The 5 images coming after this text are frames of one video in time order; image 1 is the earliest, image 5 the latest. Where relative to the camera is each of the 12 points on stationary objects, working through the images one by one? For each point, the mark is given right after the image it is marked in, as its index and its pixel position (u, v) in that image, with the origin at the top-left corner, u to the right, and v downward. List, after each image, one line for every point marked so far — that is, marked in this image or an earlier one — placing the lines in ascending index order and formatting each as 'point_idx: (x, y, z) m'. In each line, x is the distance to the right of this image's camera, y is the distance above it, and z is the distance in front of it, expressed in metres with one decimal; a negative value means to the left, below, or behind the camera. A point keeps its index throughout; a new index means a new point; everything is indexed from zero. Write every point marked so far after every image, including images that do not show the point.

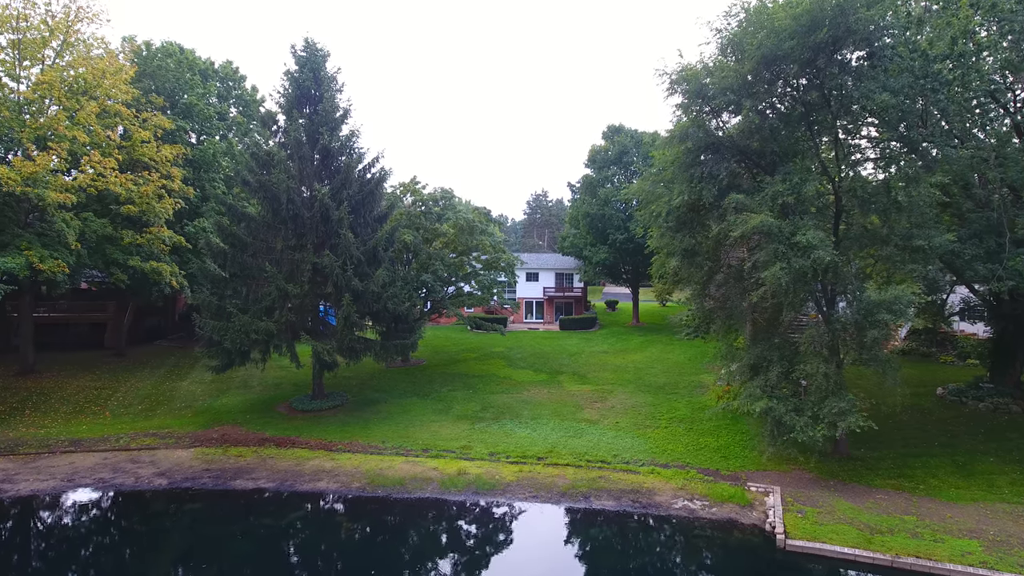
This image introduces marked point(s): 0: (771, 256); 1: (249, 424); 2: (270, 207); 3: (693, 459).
0: (+4.3, +0.5, +10.4) m
1: (-6.6, -3.4, +15.9) m
2: (-6.1, +2.1, +16.1) m
3: (+3.7, -3.5, +13.0) m
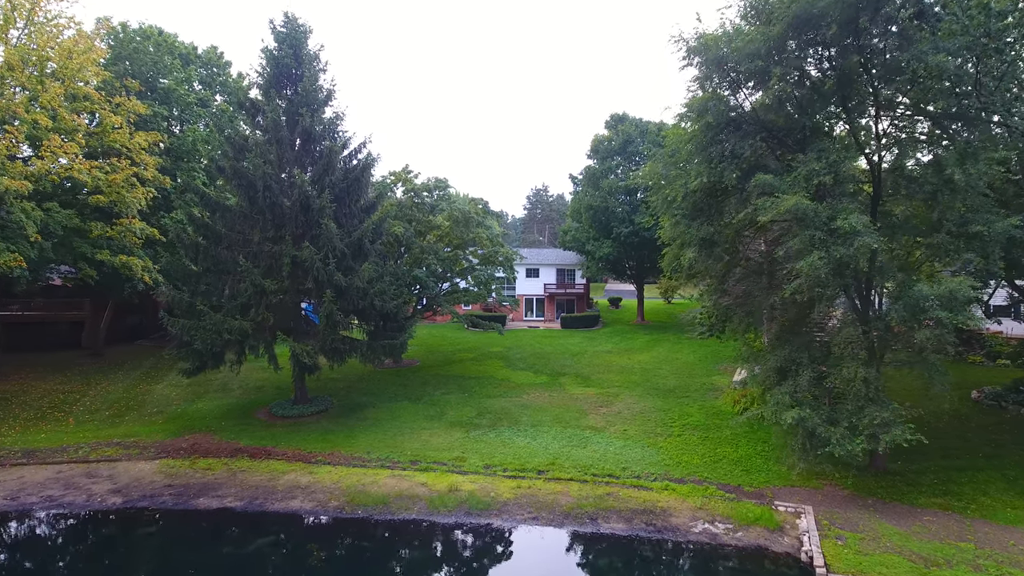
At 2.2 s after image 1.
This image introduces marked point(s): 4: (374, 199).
0: (+4.2, +0.6, +9.1) m
1: (-6.6, -3.3, +14.6) m
2: (-6.2, +2.2, +14.8) m
3: (+3.7, -3.4, +11.6) m
4: (-3.7, +2.4, +16.8) m
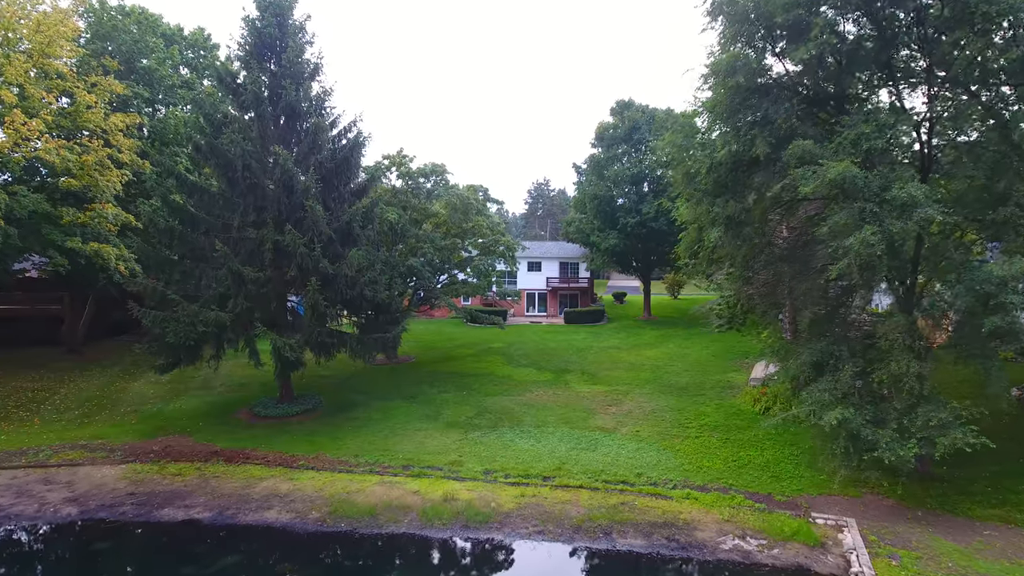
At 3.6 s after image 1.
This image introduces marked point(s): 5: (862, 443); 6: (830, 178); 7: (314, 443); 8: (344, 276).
0: (+4.3, +0.9, +7.9) m
1: (-6.6, -3.1, +13.4) m
2: (-6.2, +2.4, +13.6) m
3: (+3.7, -3.2, +10.4) m
4: (-3.6, +2.6, +15.6) m
5: (+4.9, -2.2, +8.8) m
6: (+3.9, +1.4, +7.9) m
7: (-4.0, -3.1, +12.7) m
8: (-3.7, +0.3, +13.8) m
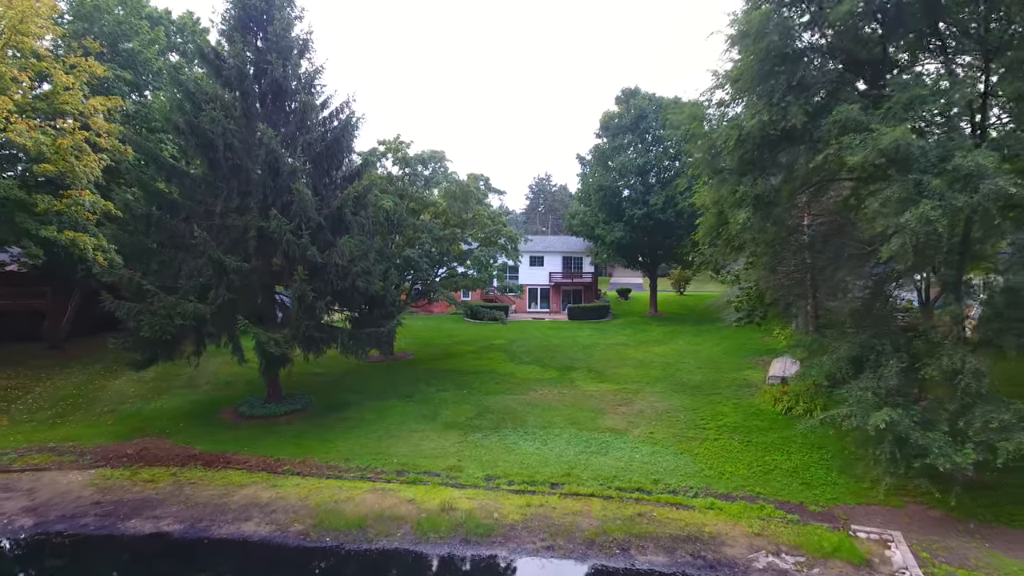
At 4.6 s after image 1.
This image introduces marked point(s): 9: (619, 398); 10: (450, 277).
0: (+4.4, +1.0, +6.9) m
1: (-6.5, -2.9, +12.5) m
2: (-6.1, +2.6, +12.6) m
3: (+3.8, -3.0, +9.5) m
4: (-3.6, +2.8, +14.6) m
5: (+4.9, -2.0, +7.9) m
6: (+4.0, +1.5, +6.9) m
7: (-3.9, -2.9, +11.8) m
8: (-3.6, +0.5, +12.8) m
9: (+2.5, -2.5, +14.6) m
10: (-1.9, +0.3, +19.0) m
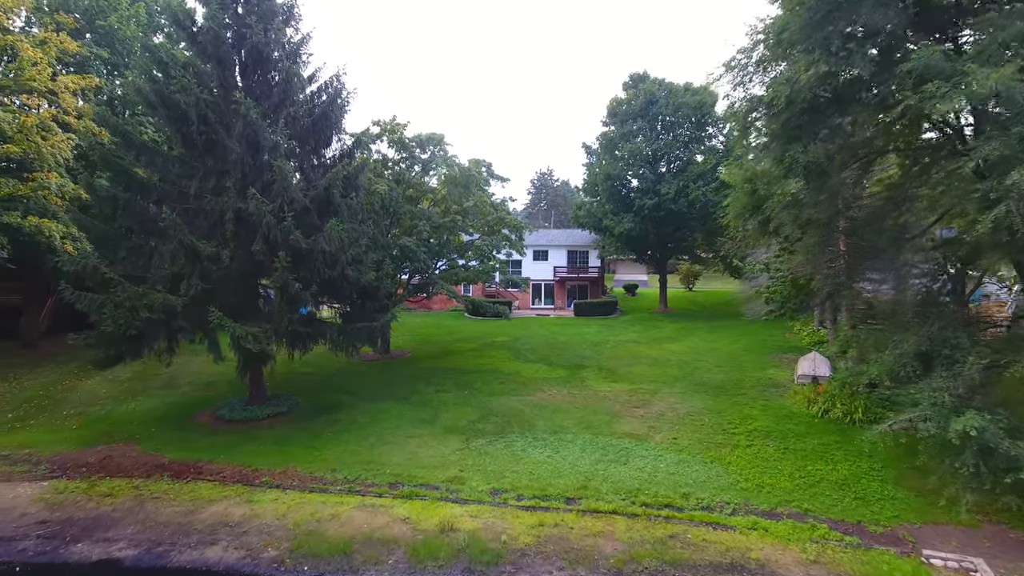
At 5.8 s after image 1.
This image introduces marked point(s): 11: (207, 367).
0: (+4.5, +1.2, +5.7) m
1: (-6.4, -2.7, +11.2) m
2: (-6.0, +2.8, +11.3) m
3: (+3.9, -2.8, +8.2) m
4: (-3.4, +3.0, +13.4) m
5: (+5.1, -1.8, +6.6) m
6: (+4.1, +1.7, +5.7) m
7: (-3.8, -2.7, +10.5) m
8: (-3.5, +0.6, +11.5) m
9: (+2.6, -2.3, +13.3) m
10: (-1.8, +0.5, +17.7) m
11: (-8.0, -2.0, +16.6) m
